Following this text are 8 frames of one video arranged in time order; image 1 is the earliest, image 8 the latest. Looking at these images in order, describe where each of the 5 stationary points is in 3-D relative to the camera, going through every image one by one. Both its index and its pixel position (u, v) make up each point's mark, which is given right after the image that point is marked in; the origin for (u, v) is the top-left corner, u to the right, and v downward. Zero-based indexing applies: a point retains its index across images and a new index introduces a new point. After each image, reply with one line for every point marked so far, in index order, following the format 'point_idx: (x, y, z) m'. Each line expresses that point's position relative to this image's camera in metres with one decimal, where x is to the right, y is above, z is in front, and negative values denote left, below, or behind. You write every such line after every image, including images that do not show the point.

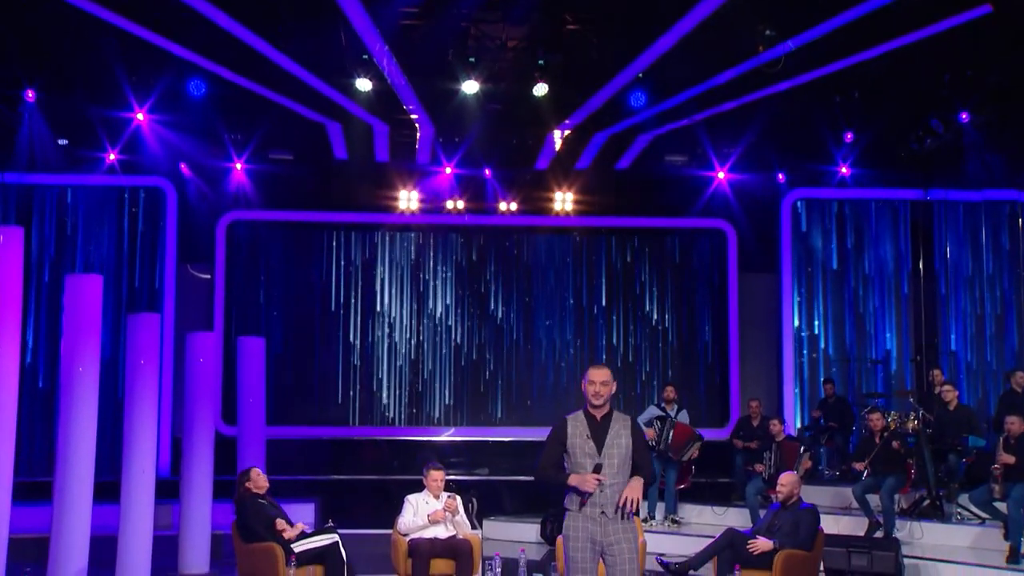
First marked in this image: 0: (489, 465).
0: (-0.4, -2.4, +12.3) m
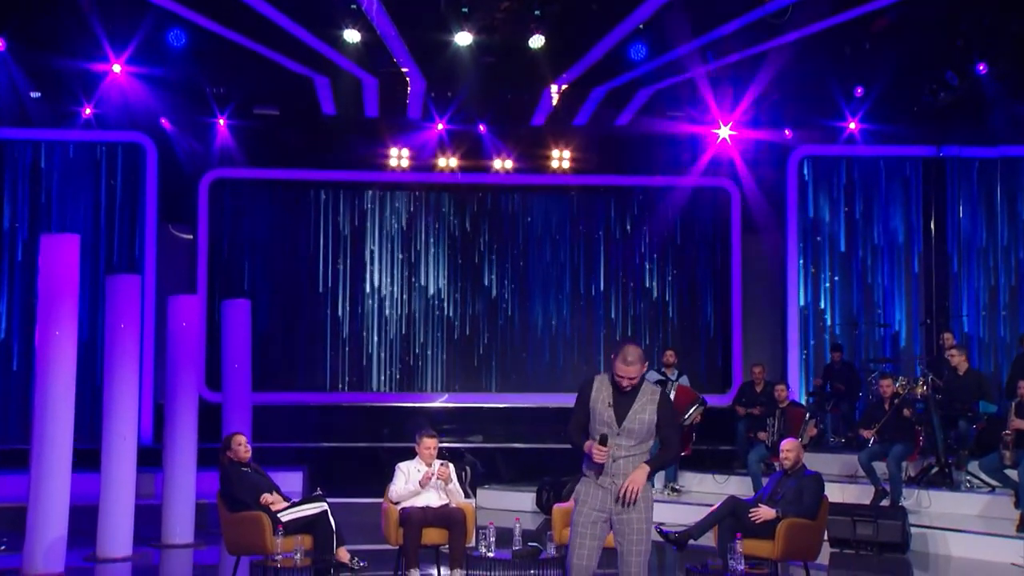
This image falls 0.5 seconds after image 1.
0: (-0.4, -1.9, +12.0) m
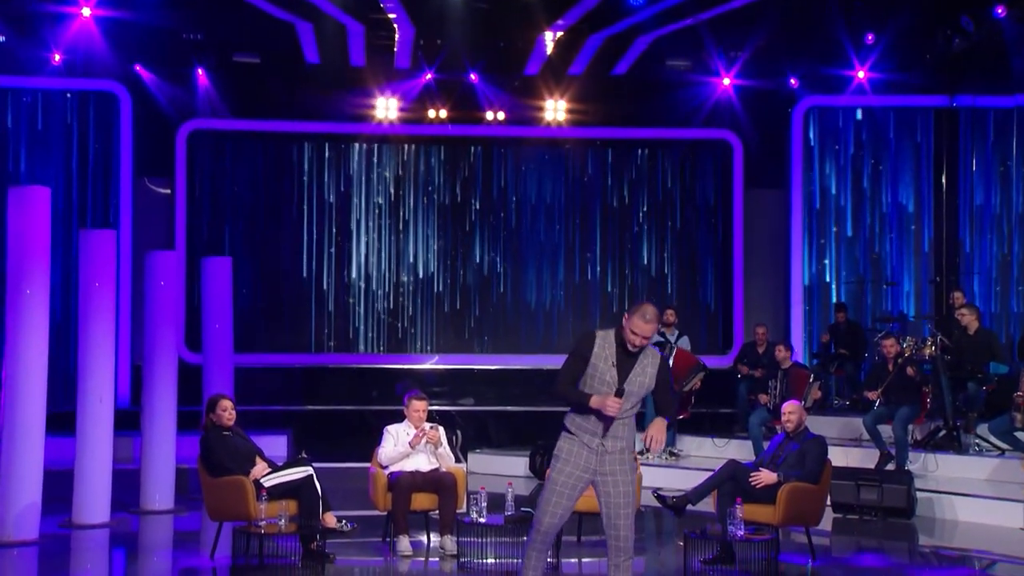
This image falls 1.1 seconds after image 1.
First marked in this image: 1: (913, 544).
0: (-0.5, -1.4, +11.6) m
1: (+3.6, -2.3, +8.2) m
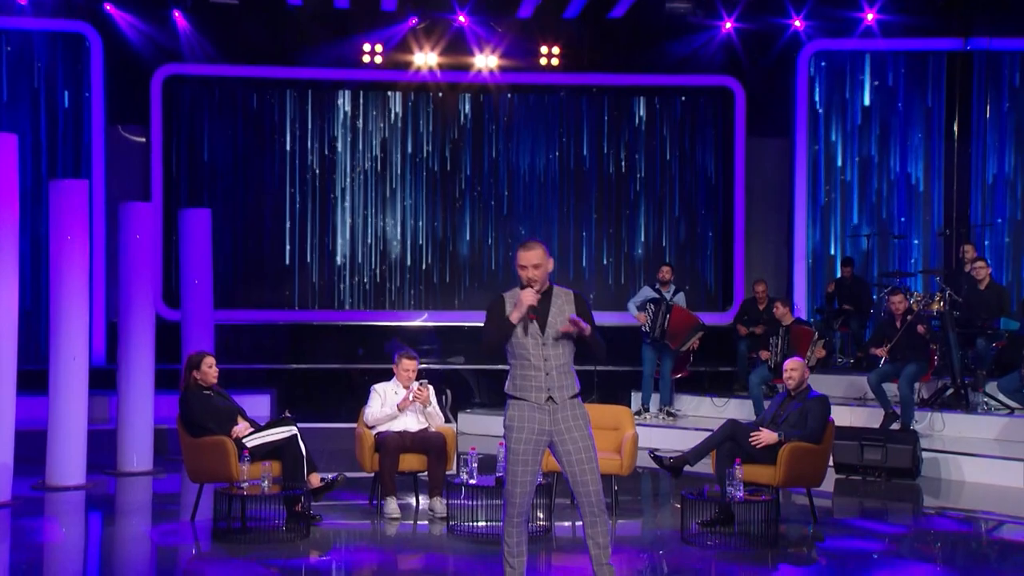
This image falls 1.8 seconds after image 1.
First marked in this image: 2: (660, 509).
0: (-0.6, -0.8, +11.3) m
1: (+3.5, -1.9, +7.9) m
2: (+1.3, -2.0, +8.1) m
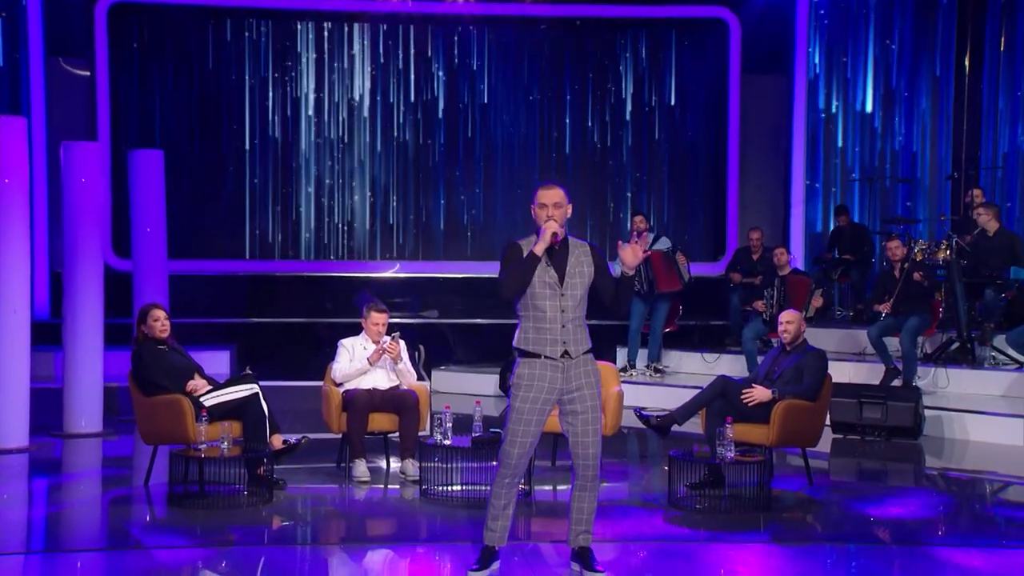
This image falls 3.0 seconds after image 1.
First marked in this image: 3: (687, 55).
0: (-0.8, -0.3, +10.7) m
1: (+3.3, -1.5, +7.4) m
2: (+1.1, -1.5, +7.6) m
3: (+2.2, +2.7, +11.0) m
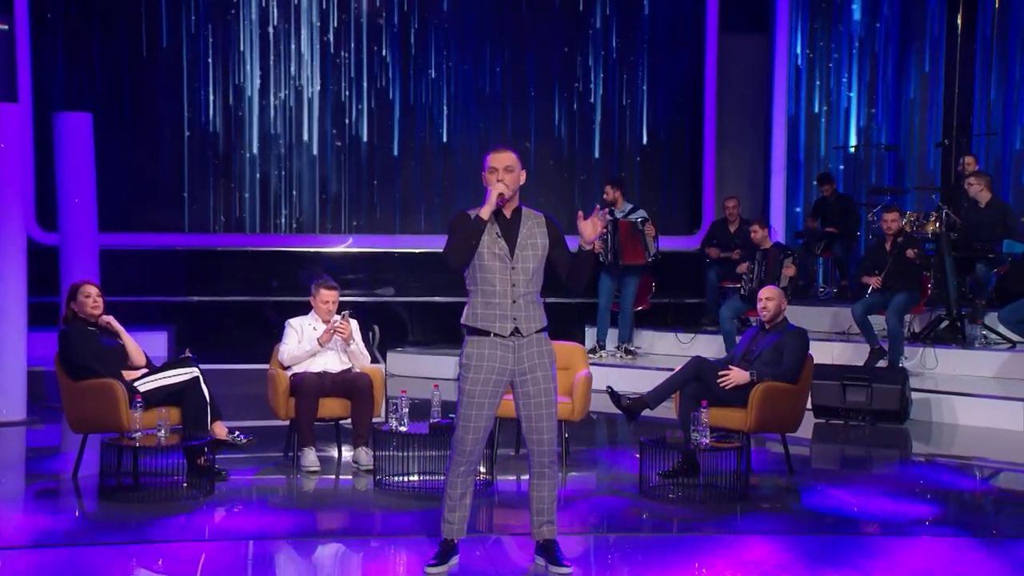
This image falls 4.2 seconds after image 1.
0: (-1.2, 0.0, +10.1) m
1: (+3.0, -1.3, +6.9) m
2: (+0.8, -1.3, +7.0) m
3: (+1.8, +3.0, +10.4) m
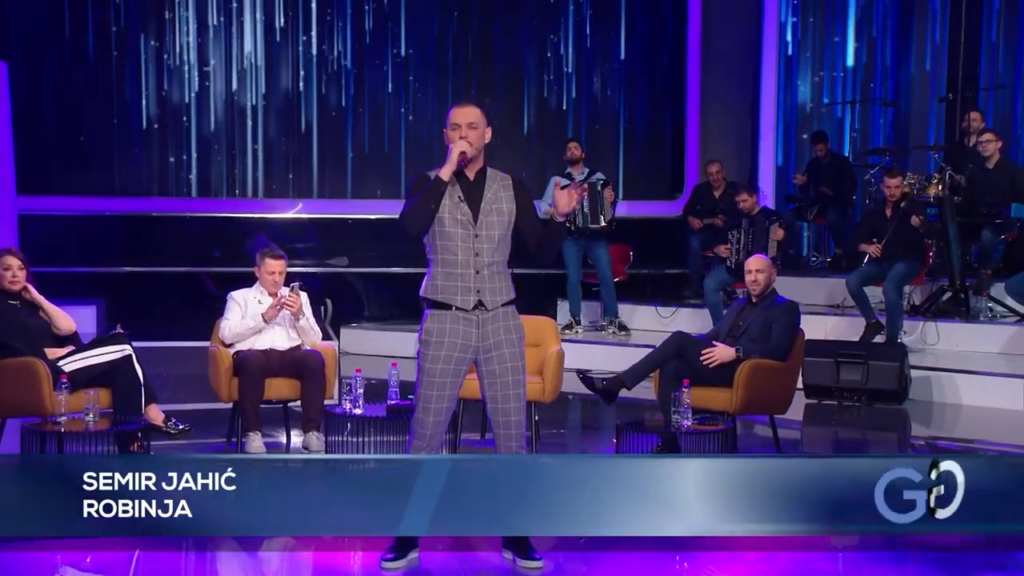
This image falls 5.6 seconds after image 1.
0: (-1.6, +0.3, +9.3) m
1: (+2.7, -1.0, +6.3) m
2: (+0.5, -1.1, +6.4) m
3: (+1.4, +3.3, +9.7) m
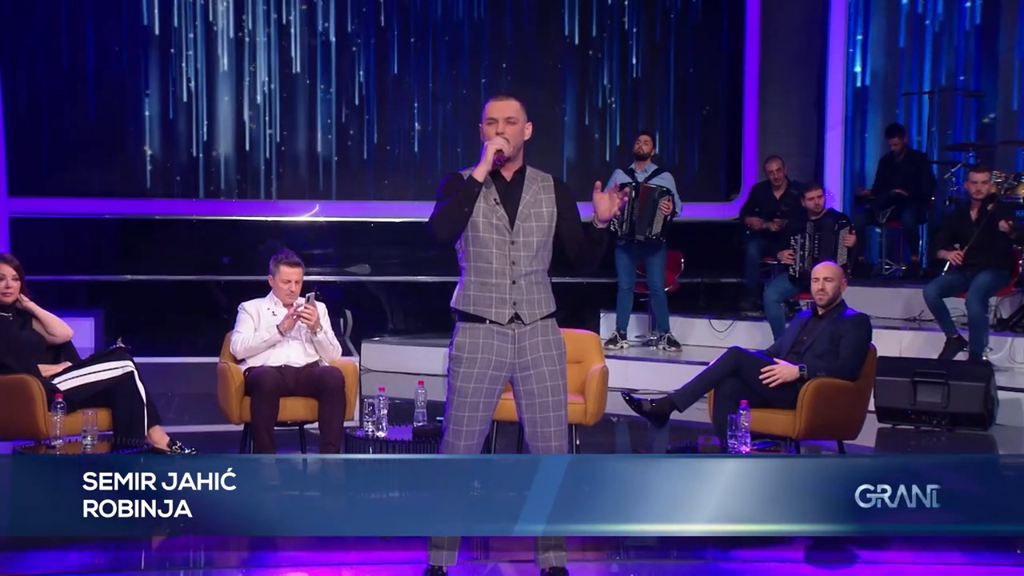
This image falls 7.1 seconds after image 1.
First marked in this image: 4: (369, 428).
0: (-1.2, +0.2, +8.7) m
1: (+3.0, -1.1, +5.6) m
2: (+0.8, -1.2, +5.7) m
3: (+1.8, +3.2, +9.0) m
4: (-1.0, -0.9, +5.9) m
